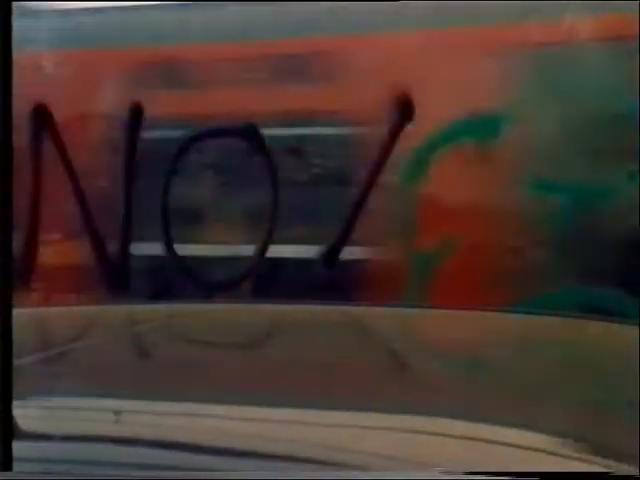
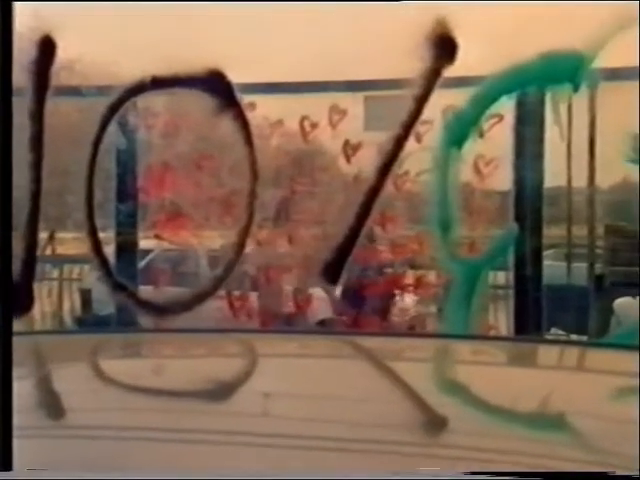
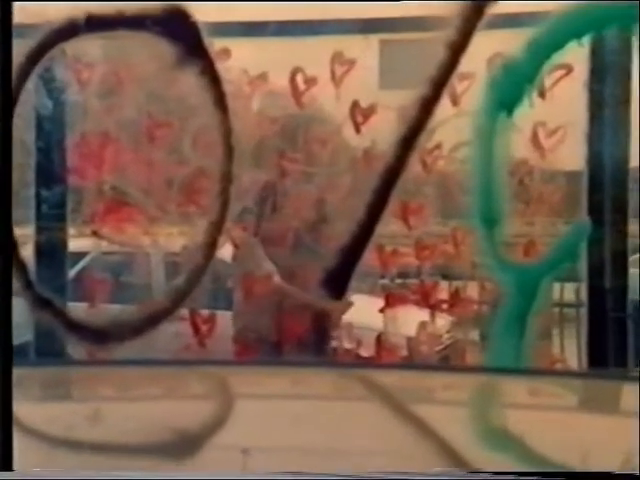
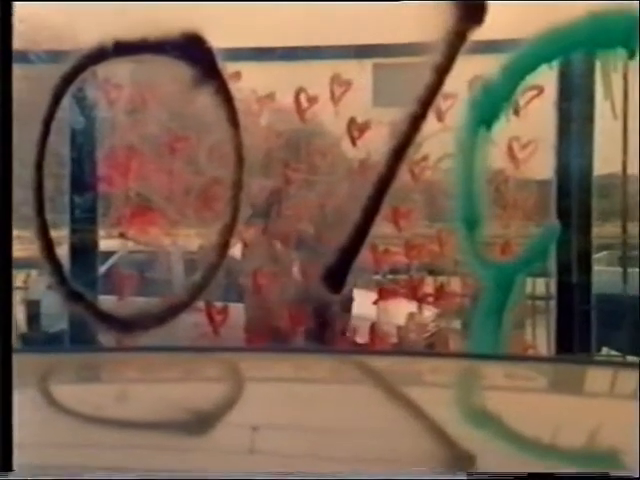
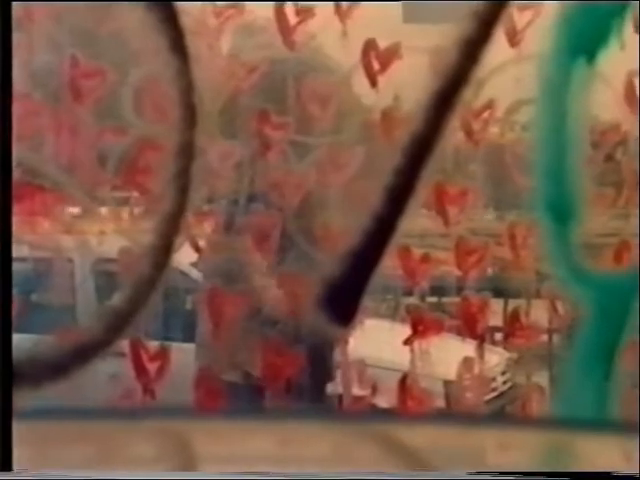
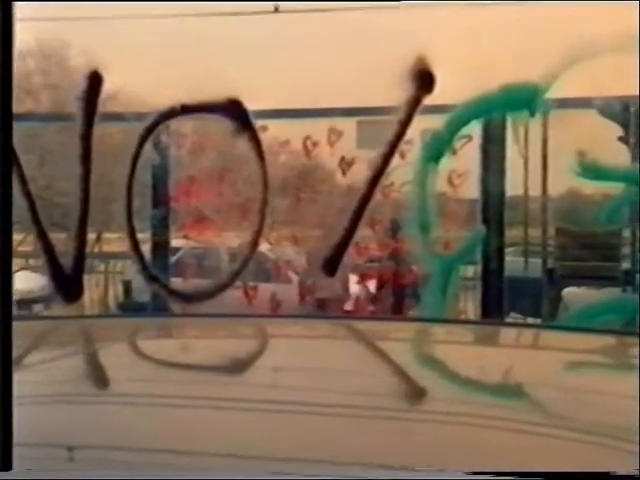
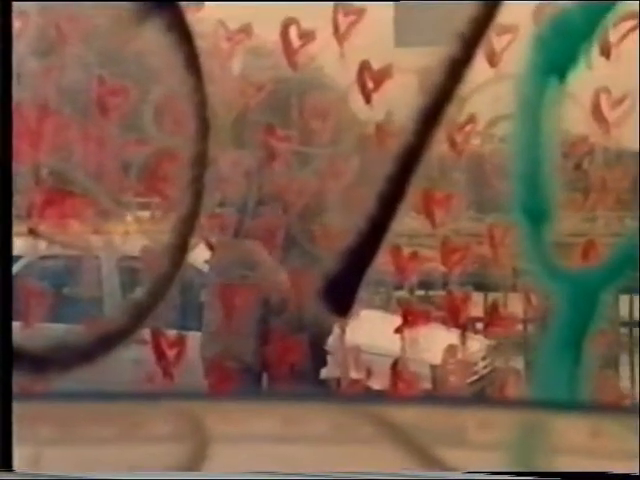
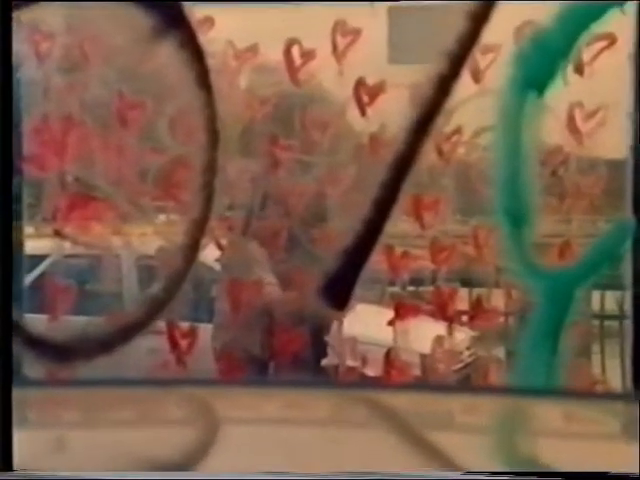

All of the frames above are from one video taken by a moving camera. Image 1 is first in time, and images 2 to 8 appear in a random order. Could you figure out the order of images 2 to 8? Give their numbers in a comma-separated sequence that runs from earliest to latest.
6, 2, 4, 3, 8, 7, 5
